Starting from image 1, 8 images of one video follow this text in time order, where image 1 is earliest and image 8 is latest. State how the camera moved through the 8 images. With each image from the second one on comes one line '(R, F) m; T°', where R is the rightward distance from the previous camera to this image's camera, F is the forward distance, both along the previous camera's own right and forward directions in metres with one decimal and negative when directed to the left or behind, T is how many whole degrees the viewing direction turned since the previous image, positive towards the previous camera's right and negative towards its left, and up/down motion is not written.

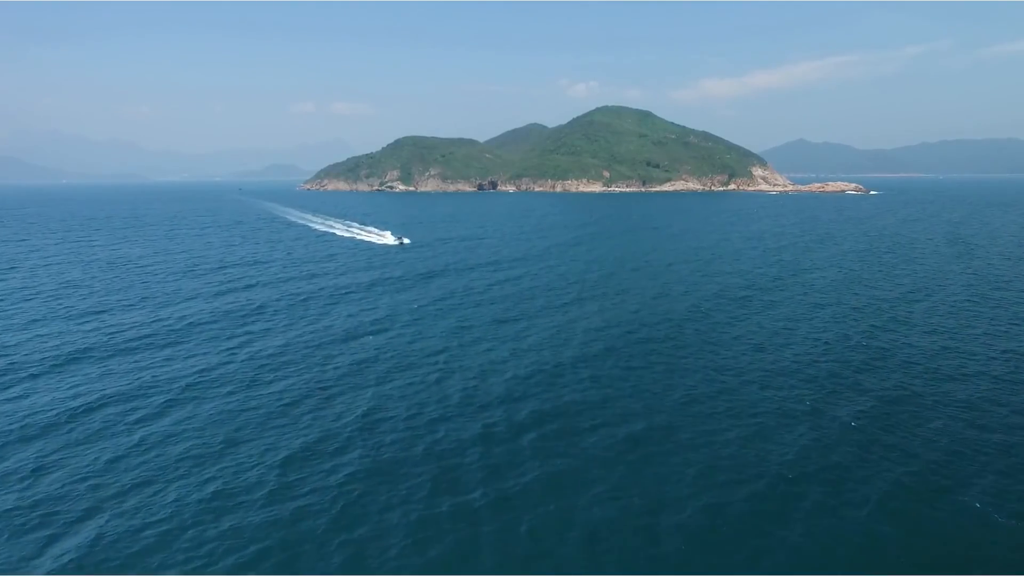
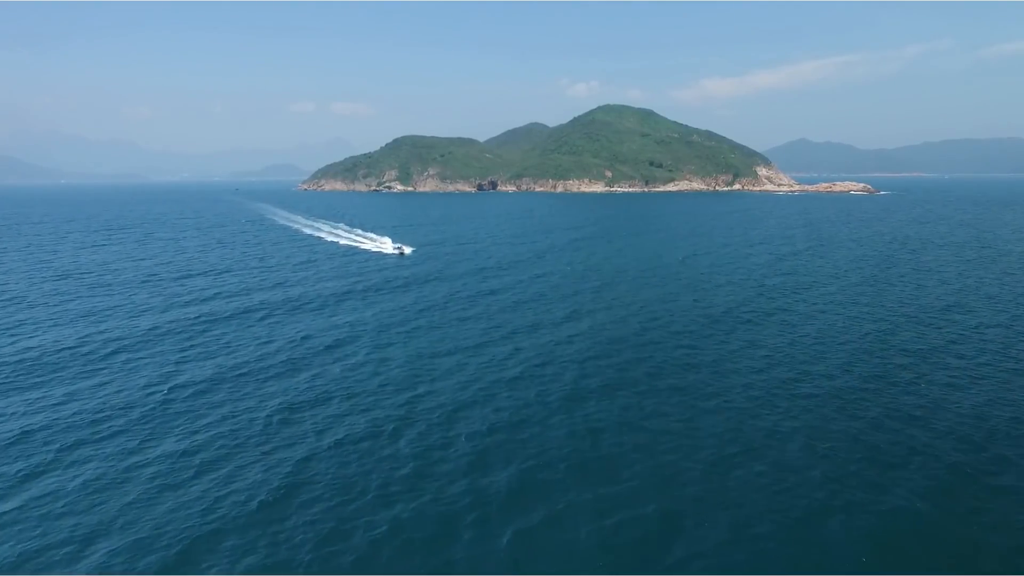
(+1.7, +11.2) m; 0°
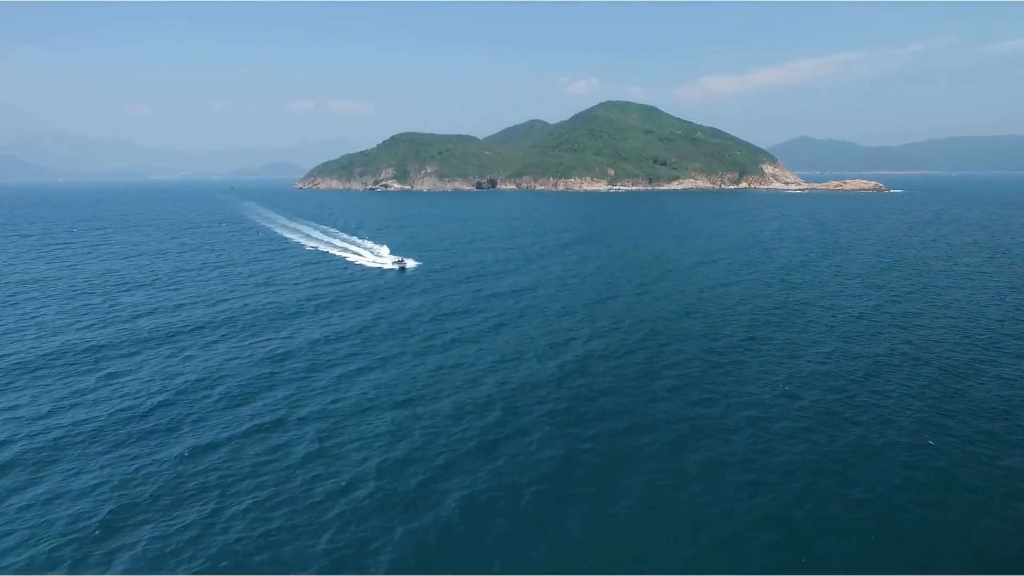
(+2.2, +15.8) m; 0°
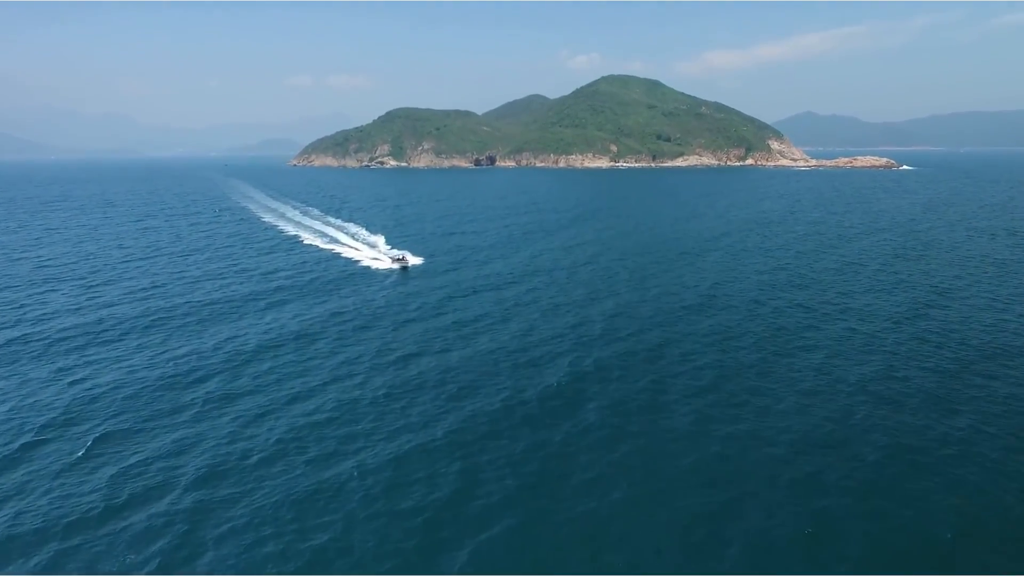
(+1.9, +12.9) m; 0°
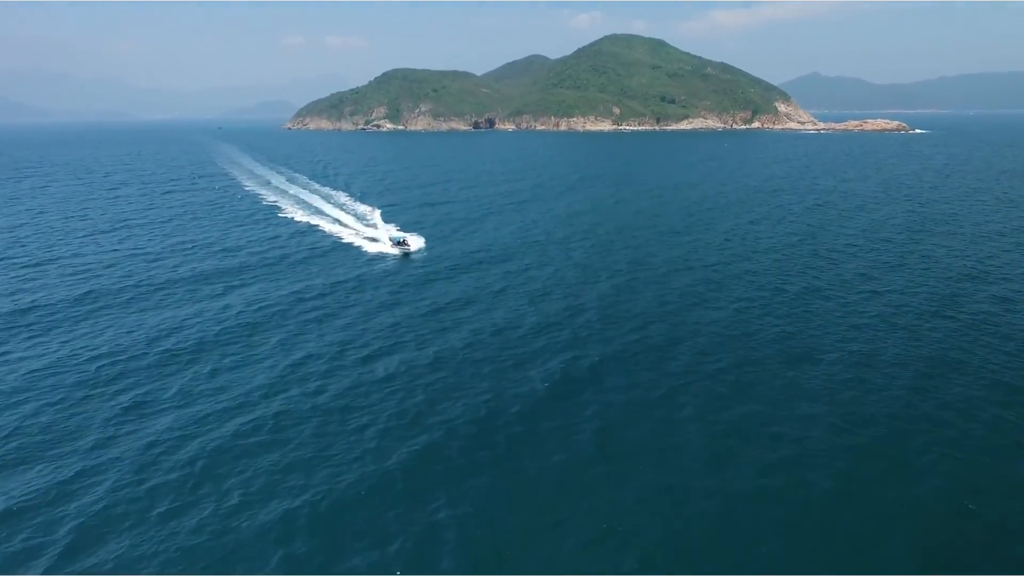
(+1.2, +8.6) m; 0°
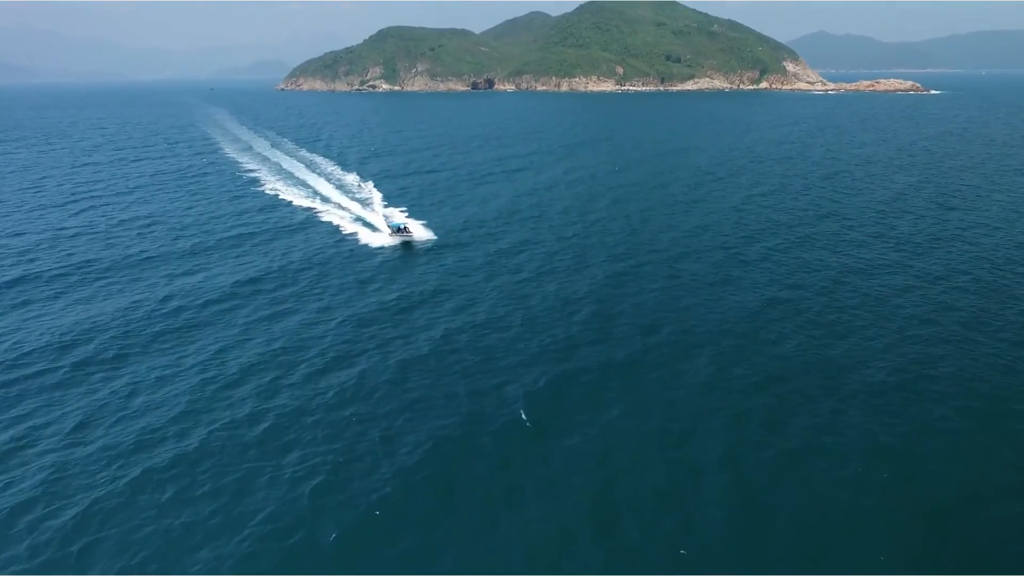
(+1.1, +8.7) m; 0°
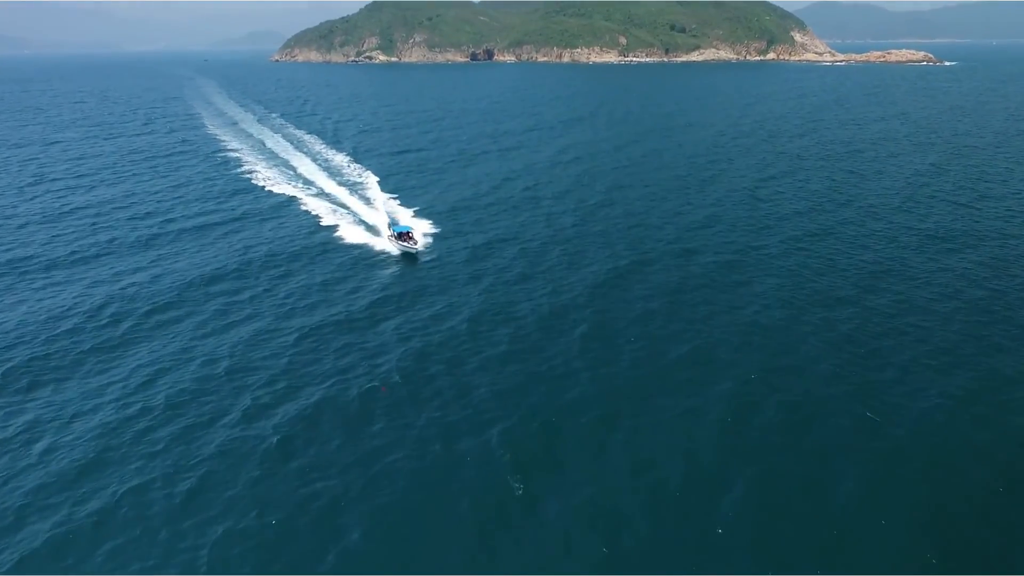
(+0.9, +7.2) m; 0°
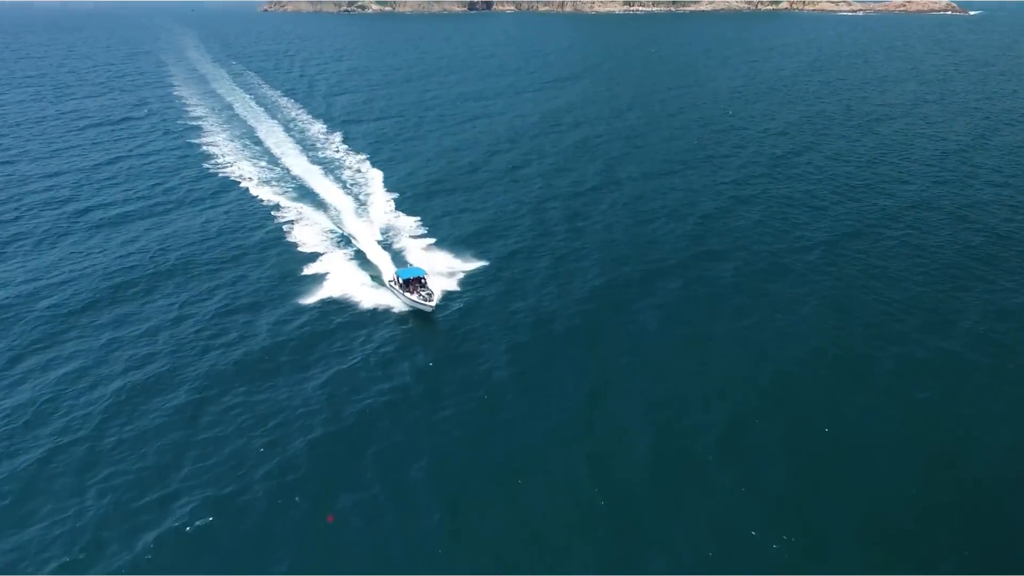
(+1.4, +11.6) m; 0°
